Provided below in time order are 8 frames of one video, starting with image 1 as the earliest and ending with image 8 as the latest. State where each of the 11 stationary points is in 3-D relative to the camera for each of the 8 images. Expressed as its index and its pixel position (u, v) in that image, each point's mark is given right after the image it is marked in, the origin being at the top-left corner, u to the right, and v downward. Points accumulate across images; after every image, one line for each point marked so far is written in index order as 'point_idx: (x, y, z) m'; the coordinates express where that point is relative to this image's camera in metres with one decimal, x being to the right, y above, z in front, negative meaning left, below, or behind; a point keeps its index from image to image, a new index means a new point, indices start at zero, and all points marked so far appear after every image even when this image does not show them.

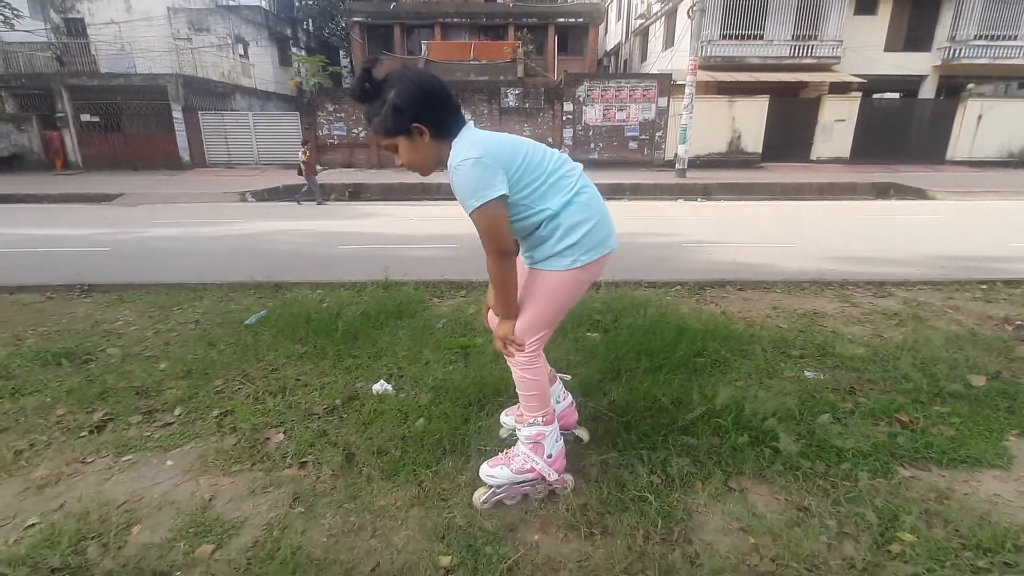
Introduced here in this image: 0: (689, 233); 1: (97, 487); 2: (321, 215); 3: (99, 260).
0: (+3.4, +1.2, +10.6) m
1: (-1.8, -0.8, +2.1) m
2: (-5.6, +2.0, +14.1) m
3: (-7.4, +0.5, +8.8) m
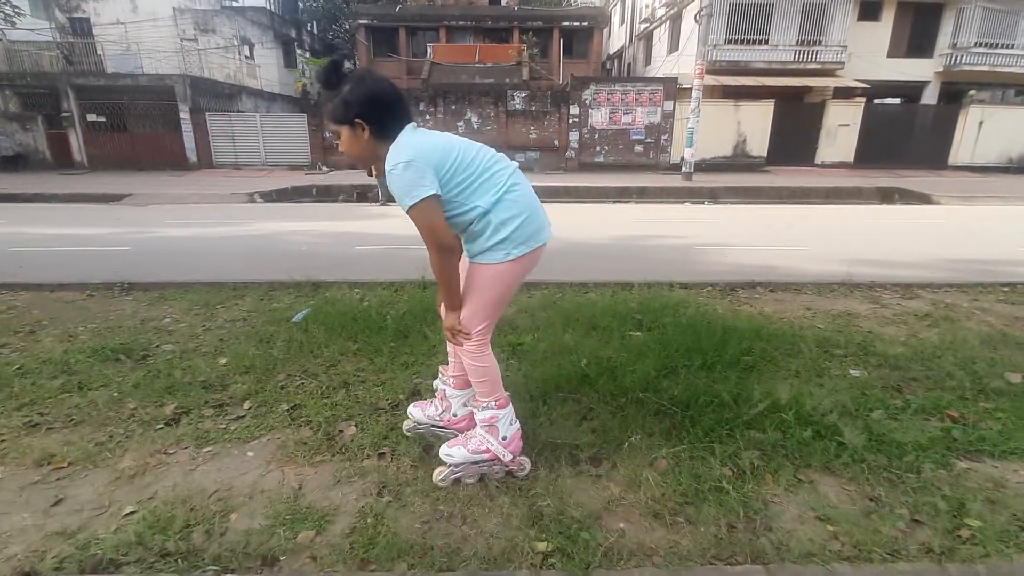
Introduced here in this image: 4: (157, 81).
0: (+3.7, +1.1, +10.7) m
1: (-1.4, -0.8, +2.2) m
2: (-5.3, +2.0, +14.2) m
3: (-7.1, +0.5, +8.8) m
4: (-14.3, +8.1, +19.8) m
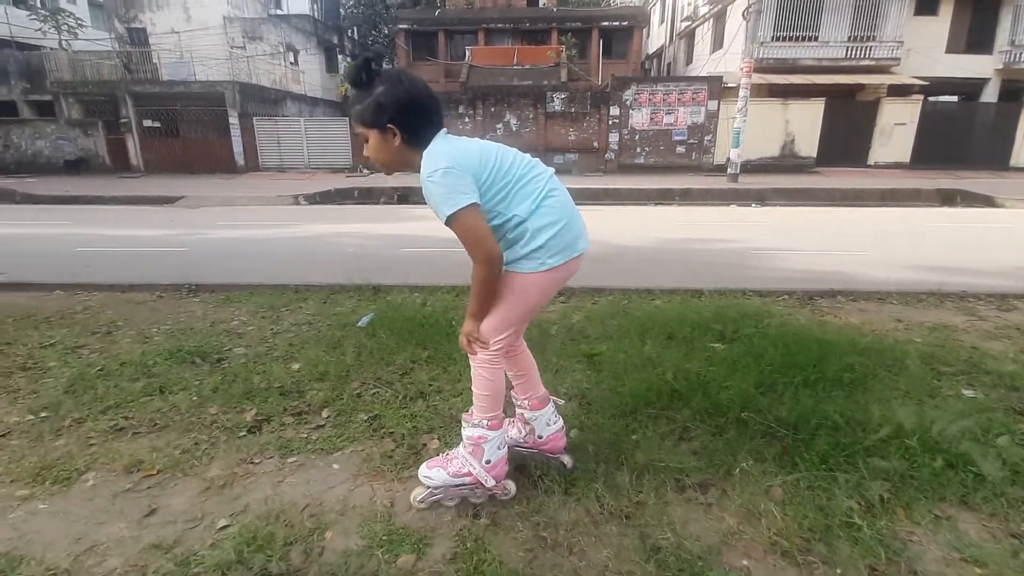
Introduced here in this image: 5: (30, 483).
0: (+4.6, +1.0, +10.3) m
1: (-1.0, -0.8, +2.1) m
2: (-4.1, +2.0, +14.3) m
3: (-6.2, +0.5, +9.1) m
4: (-12.7, +8.1, +20.6) m
5: (-2.1, -0.8, +2.2) m
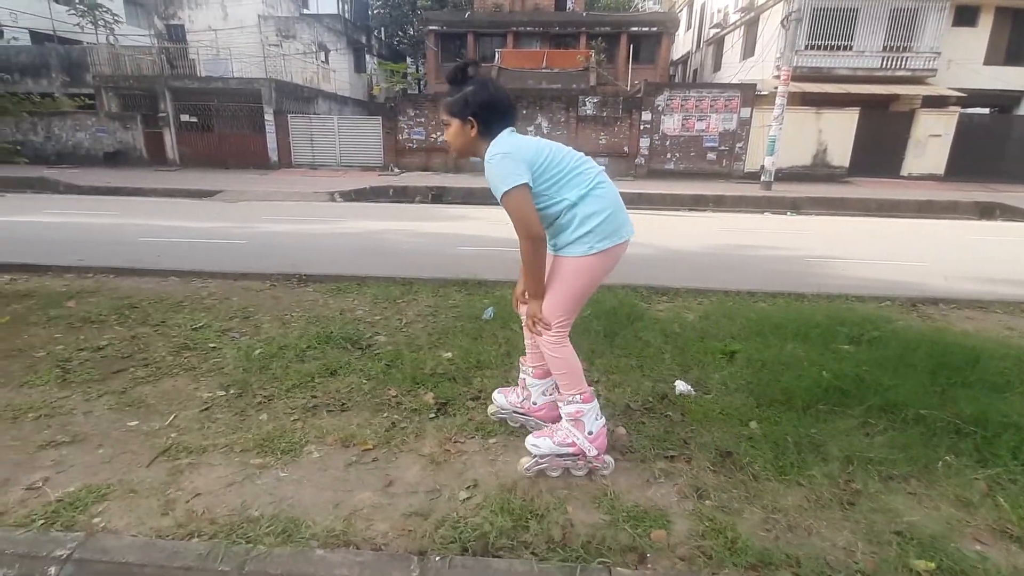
0: (+5.7, +0.8, +10.3) m
1: (-0.1, -0.8, +2.3) m
2: (-2.9, +2.1, +14.5) m
3: (-5.2, +0.7, +9.3) m
4: (-11.2, +8.4, +20.9) m
5: (-1.1, -0.8, +2.3) m
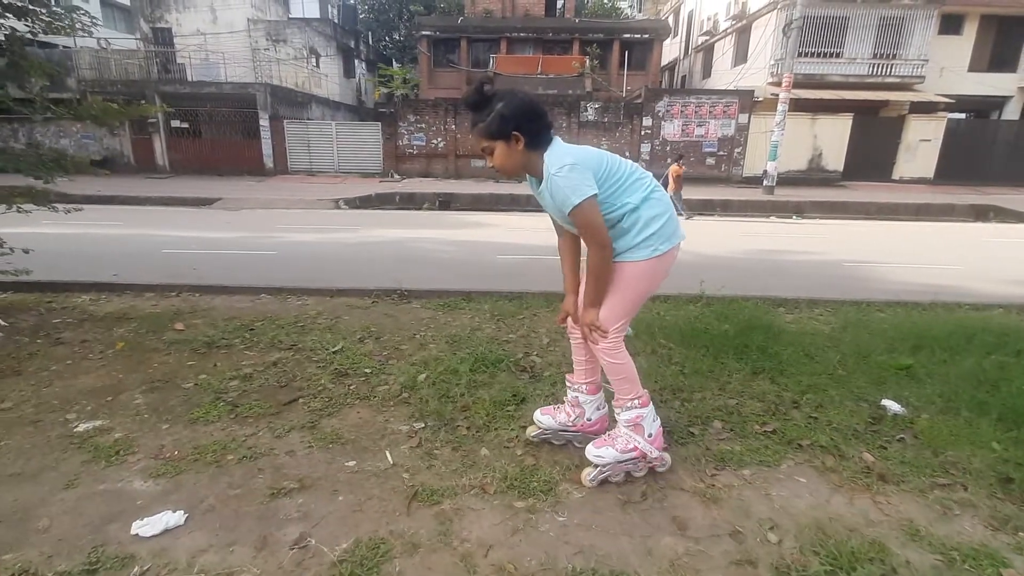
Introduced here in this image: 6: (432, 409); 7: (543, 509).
0: (+6.5, +0.8, +10.4) m
1: (+1.1, -0.9, +2.1) m
2: (-2.3, +1.8, +14.3) m
3: (-4.3, +0.5, +9.0) m
4: (-11.0, +8.0, +20.4) m
5: (0.0, -0.9, +2.1) m
6: (-0.4, -0.7, +2.8) m
7: (+0.1, -0.9, +2.1) m
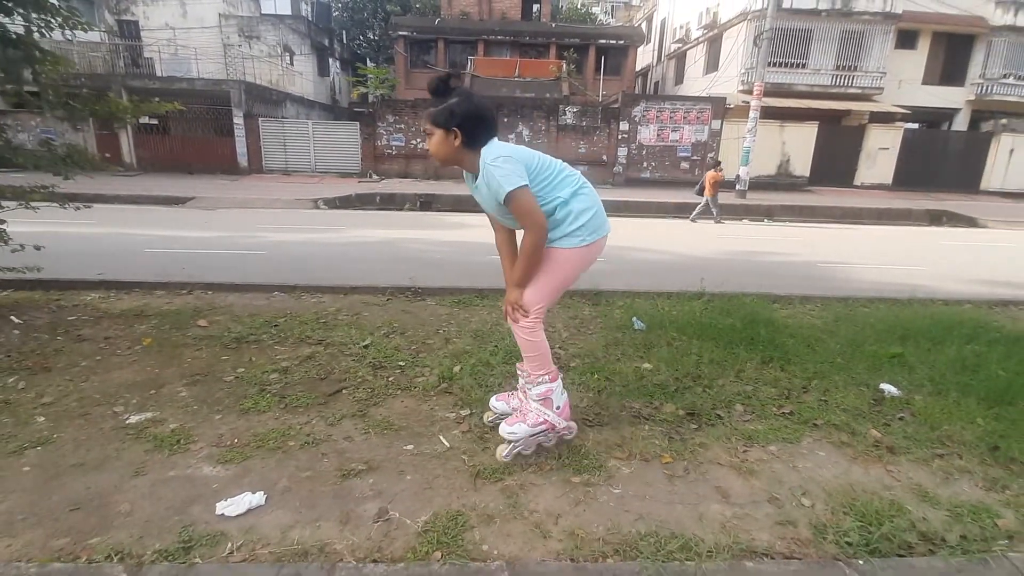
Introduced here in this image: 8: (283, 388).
0: (+6.3, +0.8, +11.0) m
1: (+1.3, -0.9, +2.4) m
2: (-2.7, +1.8, +14.3) m
3: (-4.4, +0.5, +8.9) m
4: (-11.7, +7.9, +19.9) m
5: (+0.3, -0.8, +2.3) m
6: (-0.2, -0.6, +2.9) m
7: (+0.4, -0.9, +2.2) m
8: (-1.4, -0.6, +3.0) m
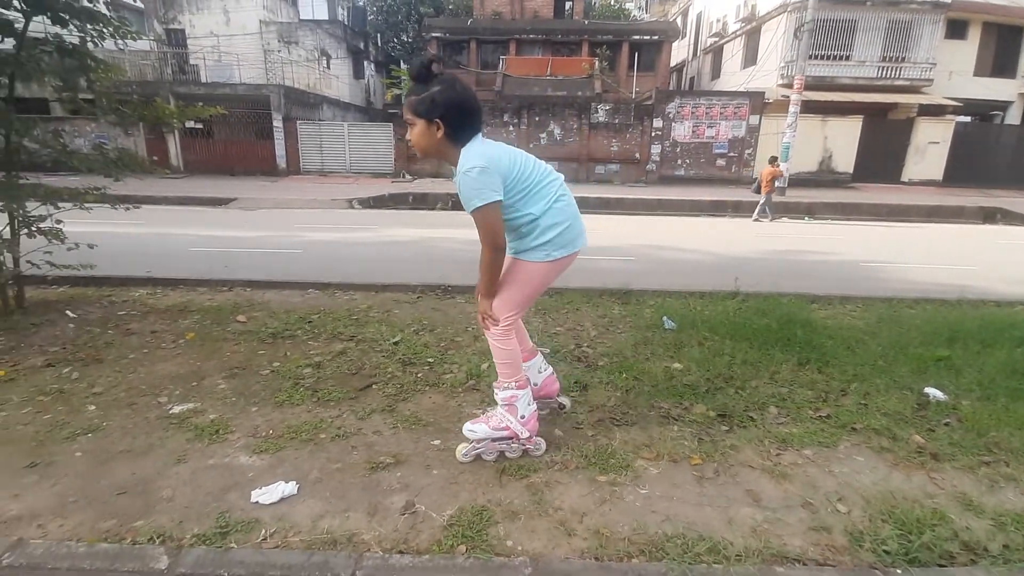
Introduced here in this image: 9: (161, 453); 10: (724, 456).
0: (+7.0, +0.8, +10.6) m
1: (+1.5, -0.9, +2.3) m
2: (-1.9, +1.8, +14.5) m
3: (-3.9, +0.5, +9.1) m
4: (-10.5, +8.0, +20.6) m
5: (+0.4, -0.8, +2.3) m
6: (-0.1, -0.6, +2.9) m
7: (+0.5, -0.9, +2.2) m
8: (-1.2, -0.6, +3.1) m
9: (-1.7, -0.8, +2.4) m
10: (+1.0, -0.8, +2.4) m
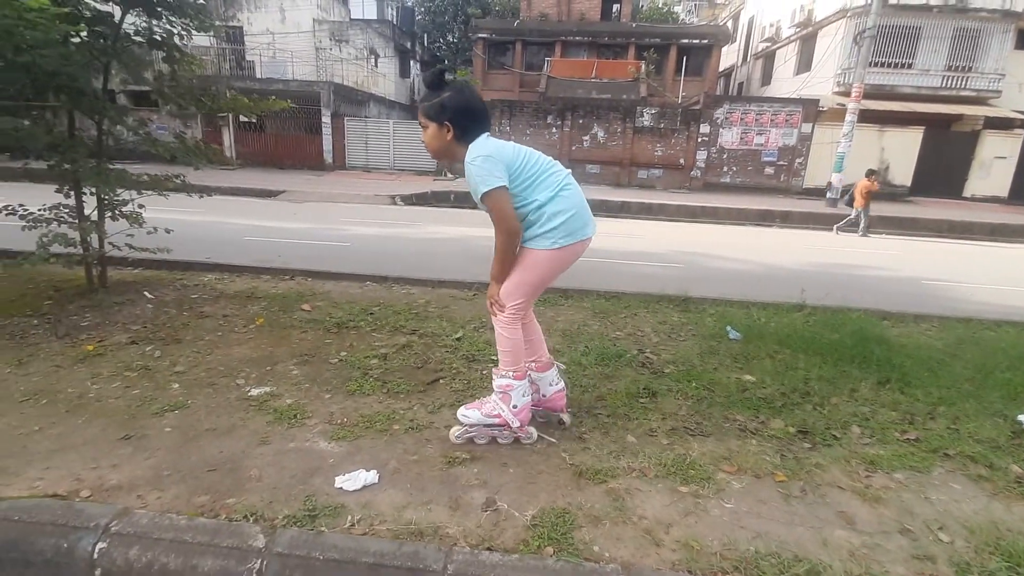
0: (+7.9, +0.4, +10.1) m
1: (+1.8, -0.9, +2.2) m
2: (-0.7, +1.9, +14.5) m
3: (-3.1, +0.6, +9.3) m
4: (-8.6, +8.4, +21.2) m
5: (+0.7, -0.8, +2.2) m
6: (+0.3, -0.6, +2.9) m
7: (+0.8, -0.9, +2.2) m
8: (-0.8, -0.5, +3.1) m
9: (-1.3, -0.7, +2.5) m
10: (+1.4, -0.9, +2.3) m
